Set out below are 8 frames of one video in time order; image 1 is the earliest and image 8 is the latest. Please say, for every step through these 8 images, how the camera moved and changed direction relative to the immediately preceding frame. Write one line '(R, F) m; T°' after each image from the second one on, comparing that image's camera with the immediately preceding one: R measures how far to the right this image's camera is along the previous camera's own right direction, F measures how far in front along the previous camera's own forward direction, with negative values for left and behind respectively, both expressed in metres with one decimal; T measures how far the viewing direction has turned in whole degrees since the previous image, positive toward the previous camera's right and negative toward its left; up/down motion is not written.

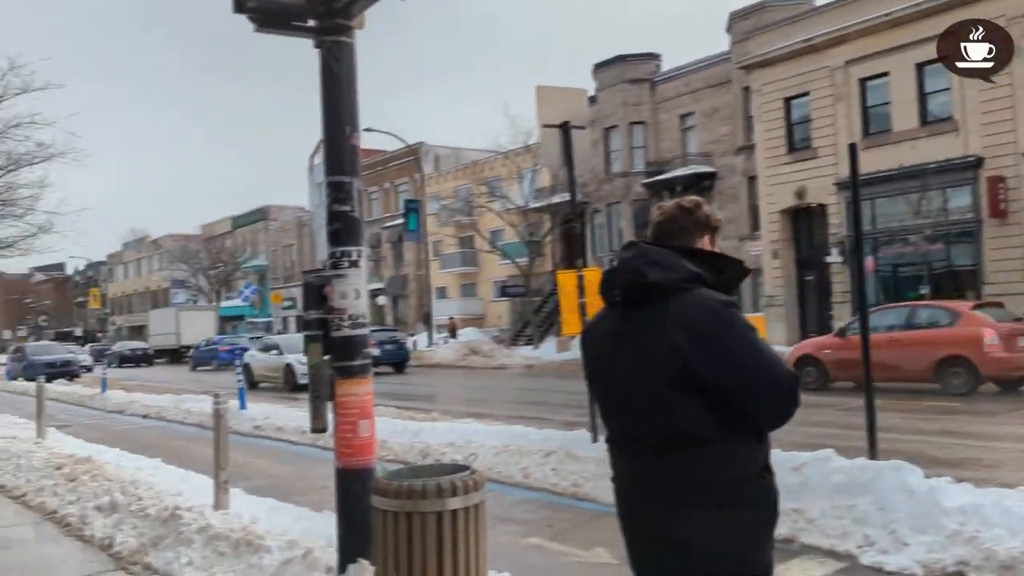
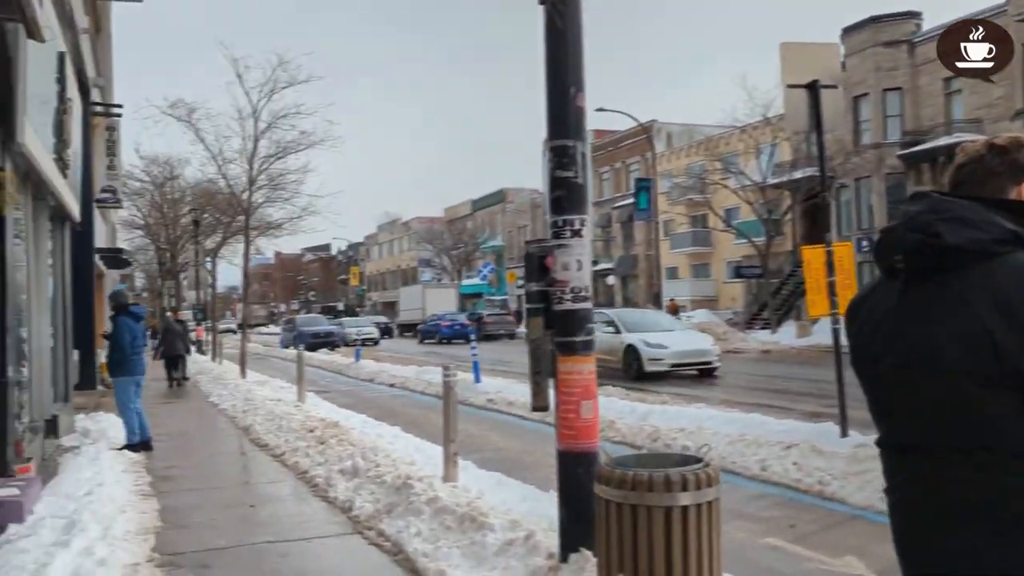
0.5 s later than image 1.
(0.0, +0.4) m; -16°
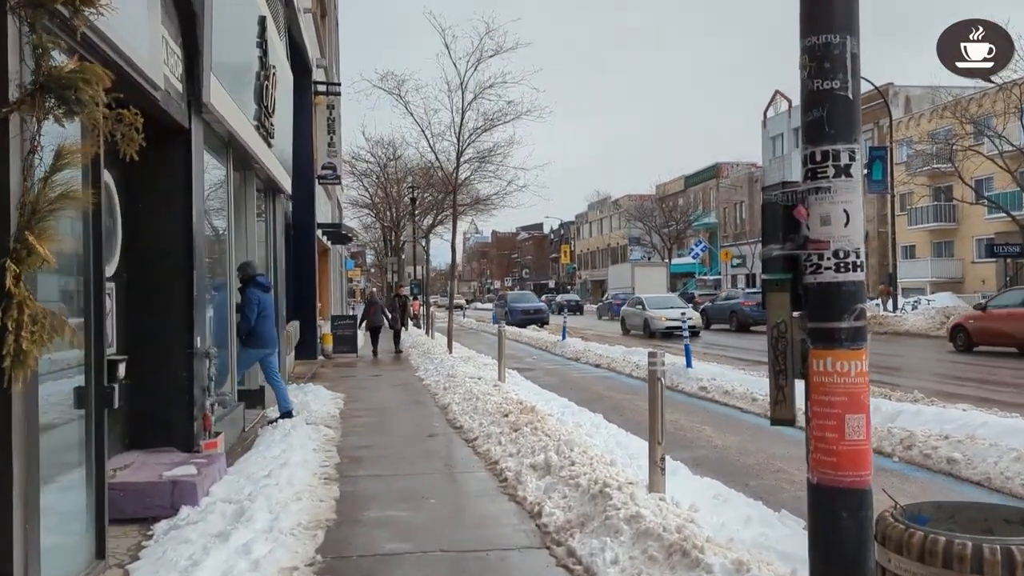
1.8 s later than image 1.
(-0.1, +1.2) m; -14°
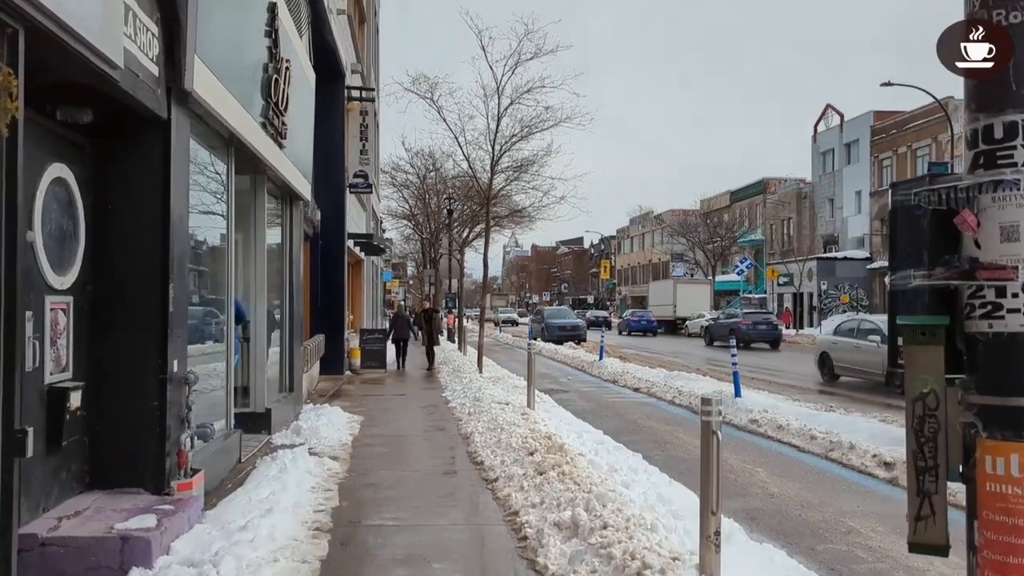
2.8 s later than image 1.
(+0.1, +1.1) m; -3°
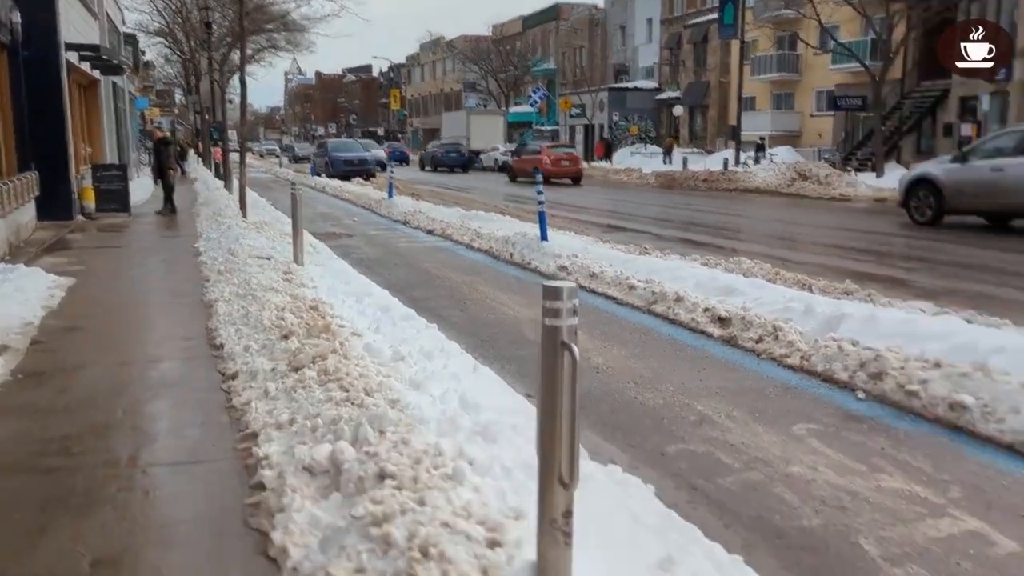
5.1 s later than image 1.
(+0.3, +2.2) m; +14°
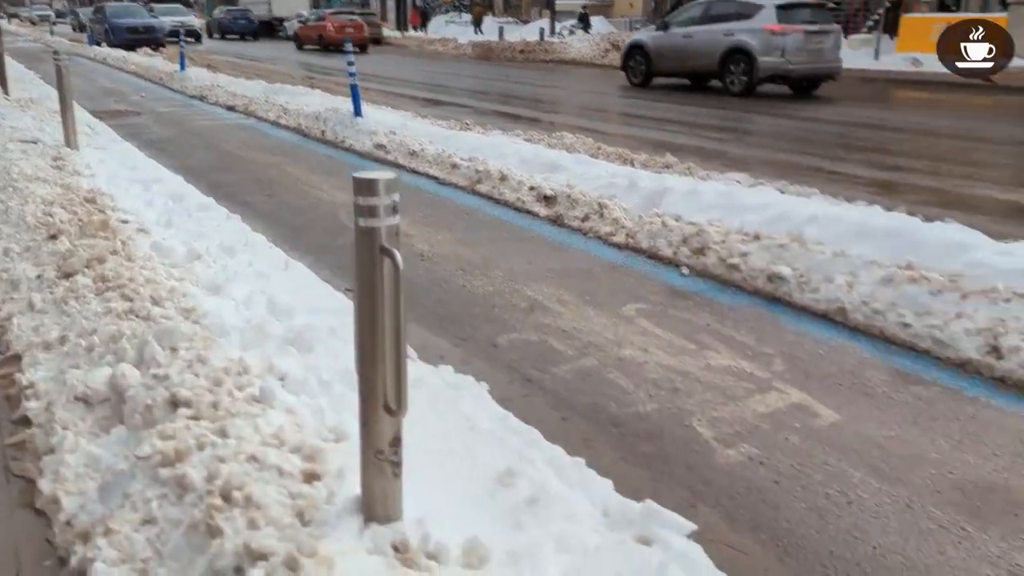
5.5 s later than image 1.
(0.0, +0.4) m; +12°
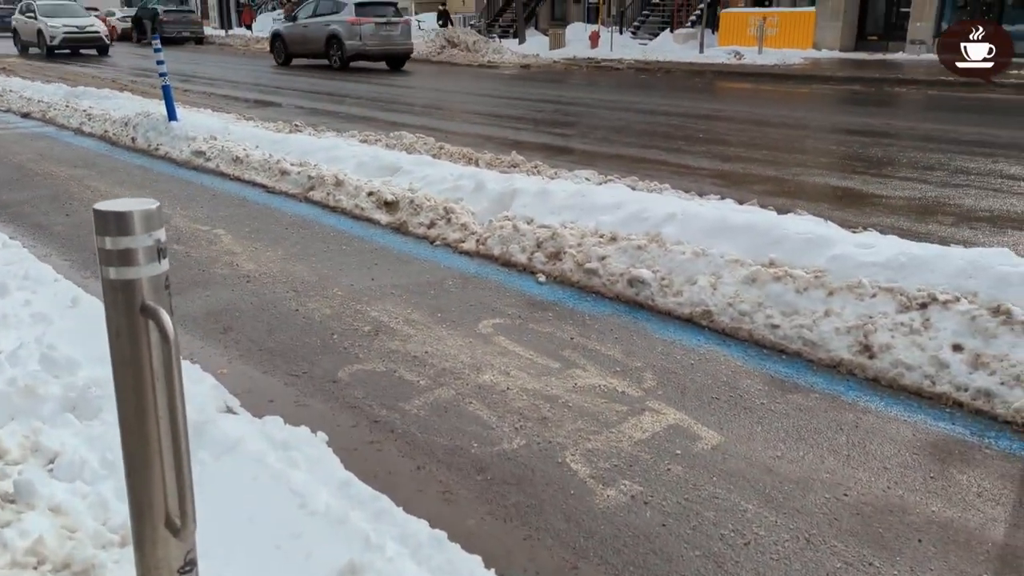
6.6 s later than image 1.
(+0.1, +0.5) m; +10°
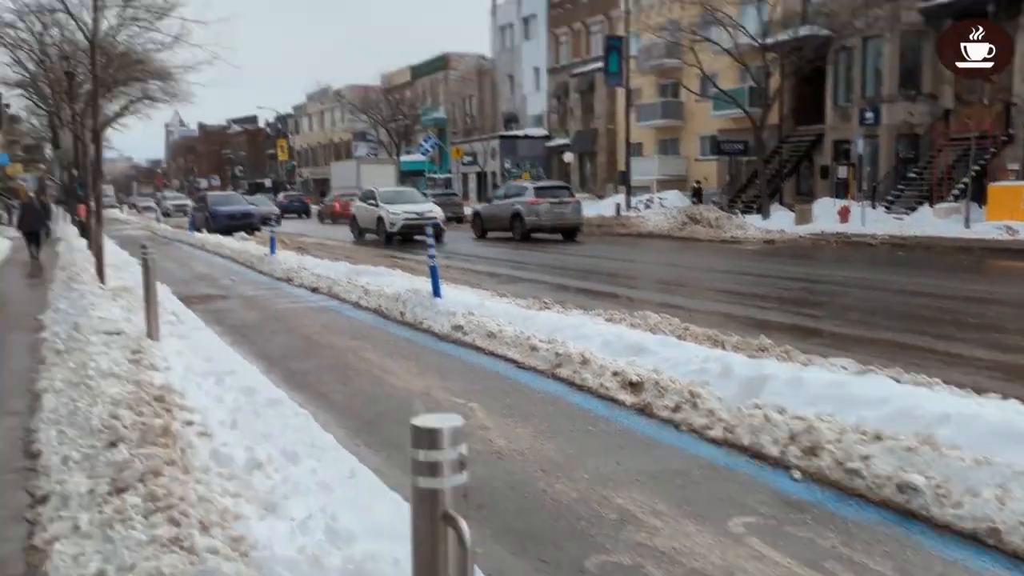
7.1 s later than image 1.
(-0.1, -0.1) m; -16°
